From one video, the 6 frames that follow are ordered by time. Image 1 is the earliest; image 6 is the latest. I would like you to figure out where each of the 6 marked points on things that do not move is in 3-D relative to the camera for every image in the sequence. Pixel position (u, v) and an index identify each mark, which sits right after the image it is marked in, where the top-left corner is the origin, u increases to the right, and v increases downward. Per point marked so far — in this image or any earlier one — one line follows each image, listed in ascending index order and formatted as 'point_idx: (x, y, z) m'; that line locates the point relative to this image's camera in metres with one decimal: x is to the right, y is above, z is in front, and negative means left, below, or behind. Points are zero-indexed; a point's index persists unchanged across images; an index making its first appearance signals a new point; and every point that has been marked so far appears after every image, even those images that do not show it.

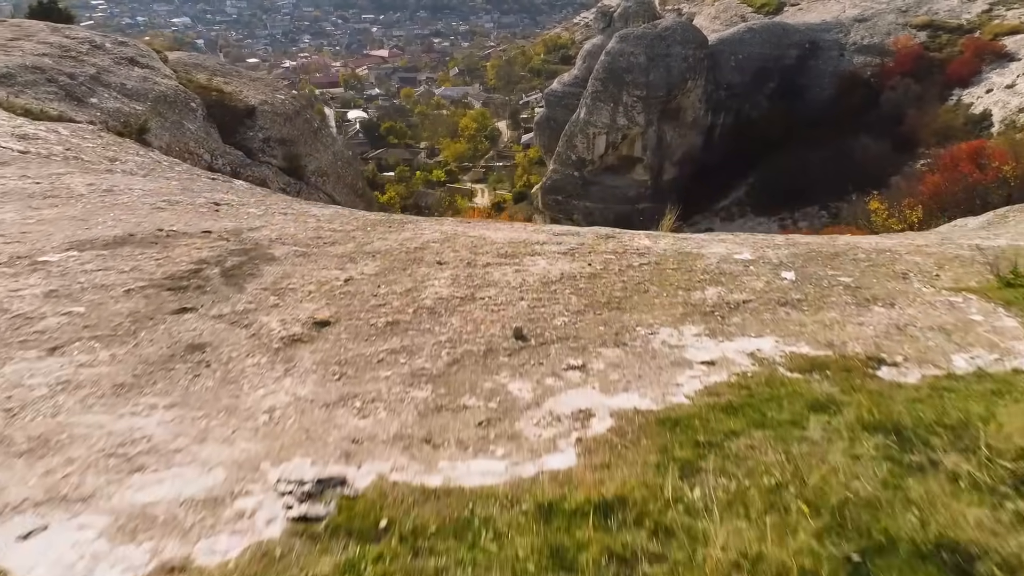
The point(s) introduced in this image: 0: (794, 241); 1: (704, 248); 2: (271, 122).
0: (+2.1, +0.4, +5.7) m
1: (+1.3, +0.3, +5.1) m
2: (-4.4, +3.1, +14.0) m
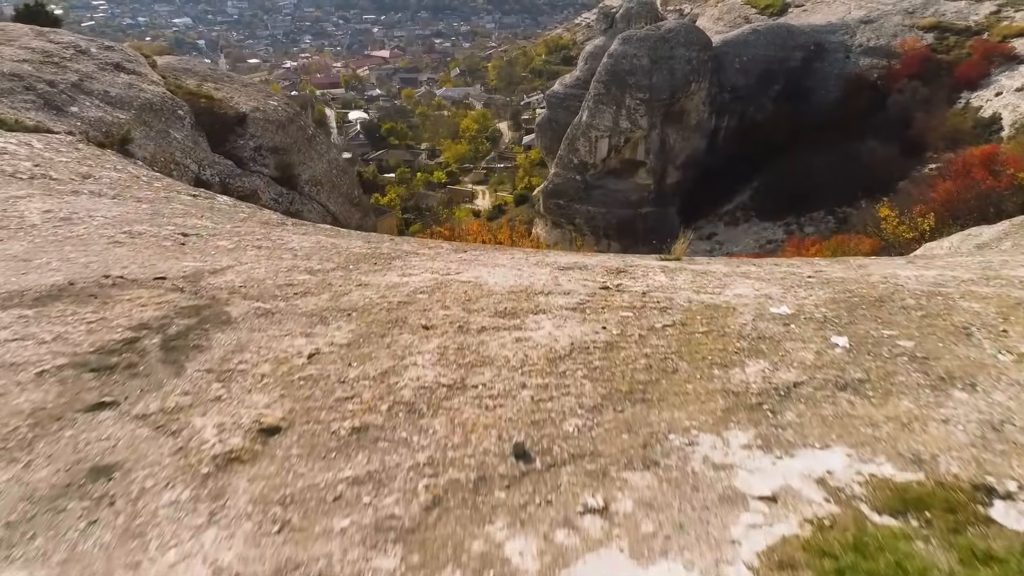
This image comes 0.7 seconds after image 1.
0: (+2.1, +0.1, +5.1) m
1: (+1.3, 0.0, +4.5) m
2: (-4.4, +2.8, +13.5) m
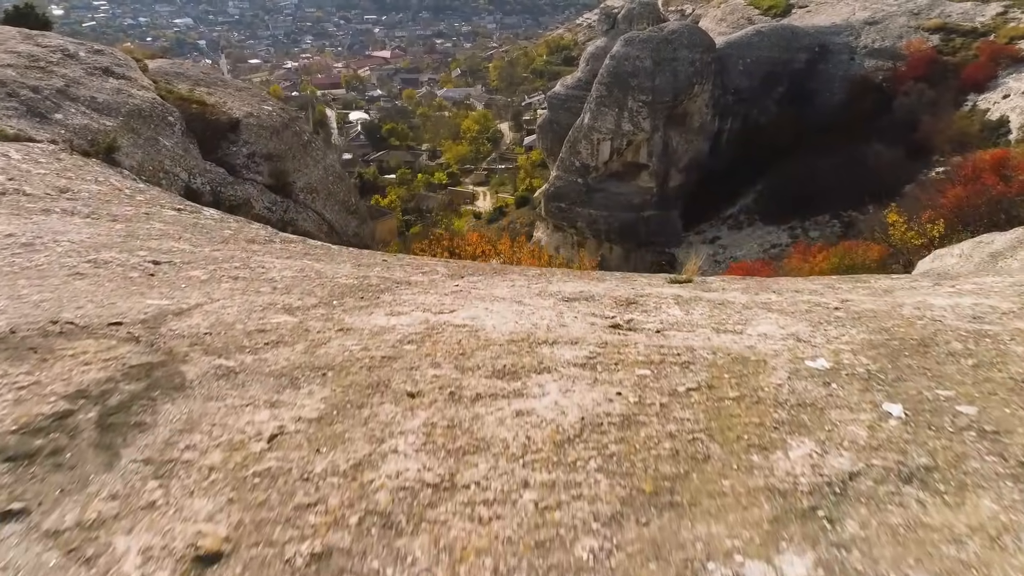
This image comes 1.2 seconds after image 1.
0: (+2.1, -0.1, +4.7) m
1: (+1.3, -0.2, +4.1) m
2: (-4.4, +2.6, +13.0) m
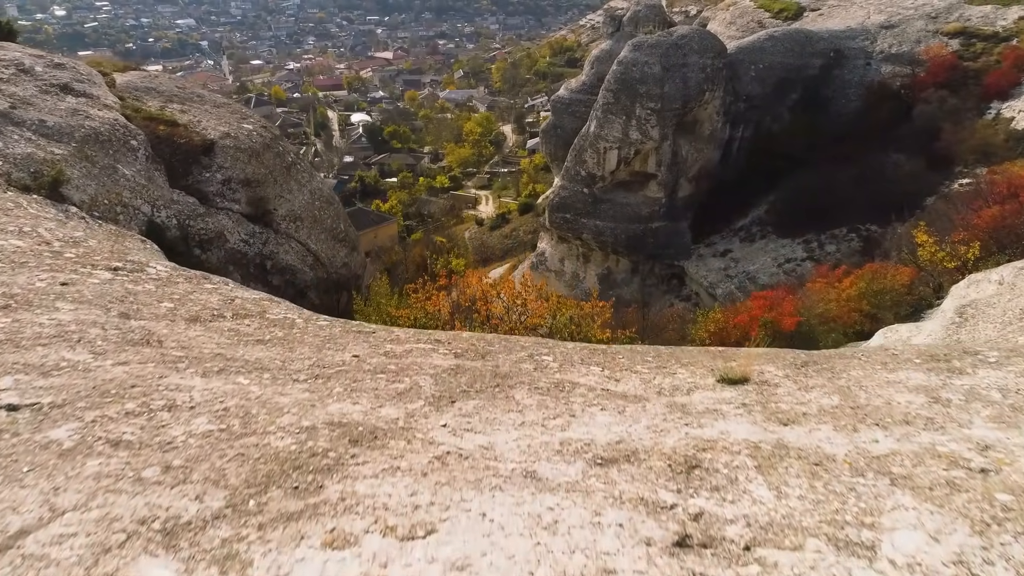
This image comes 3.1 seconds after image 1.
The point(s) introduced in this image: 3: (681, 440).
0: (+2.1, -0.8, +3.3) m
1: (+1.3, -0.9, +2.7) m
2: (-4.3, +2.0, +11.6) m
3: (+0.8, -0.7, +3.6) m
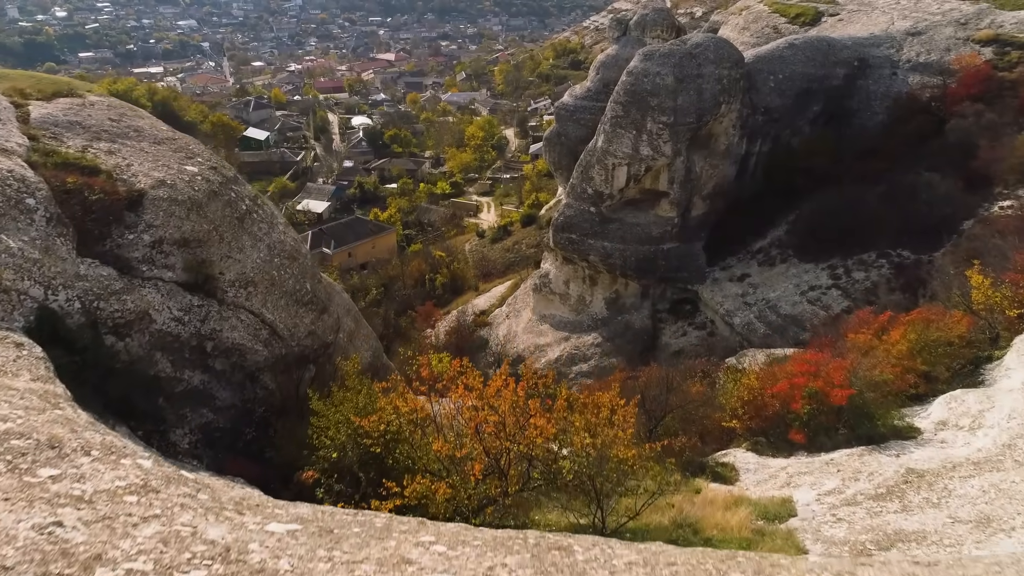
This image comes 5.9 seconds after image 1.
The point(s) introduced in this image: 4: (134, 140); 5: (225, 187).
0: (+2.1, -2.0, +0.8) m
1: (+1.3, -2.1, +0.2) m
2: (-4.3, +0.8, +9.2) m
3: (+0.8, -1.9, +1.1) m
4: (-5.7, +2.1, +11.2) m
5: (-4.0, +1.2, +10.1) m
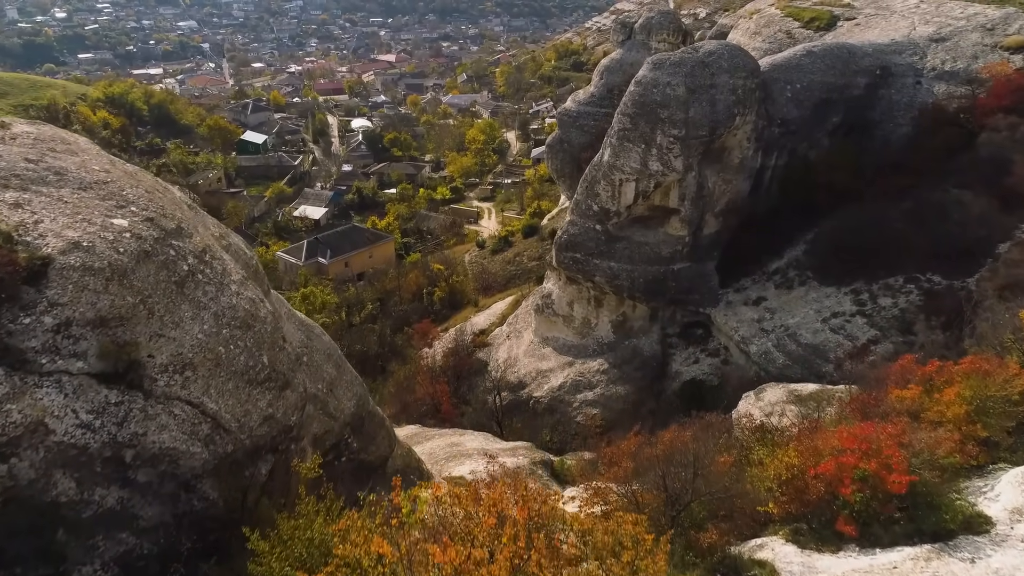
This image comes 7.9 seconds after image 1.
0: (+2.0, -3.0, -1.4) m
1: (+1.2, -3.1, -2.0) m
2: (-4.3, -0.2, +7.0) m
3: (+0.7, -2.9, -1.1) m
4: (-5.8, +1.1, +9.1) m
5: (-4.0, +0.2, +8.0) m
